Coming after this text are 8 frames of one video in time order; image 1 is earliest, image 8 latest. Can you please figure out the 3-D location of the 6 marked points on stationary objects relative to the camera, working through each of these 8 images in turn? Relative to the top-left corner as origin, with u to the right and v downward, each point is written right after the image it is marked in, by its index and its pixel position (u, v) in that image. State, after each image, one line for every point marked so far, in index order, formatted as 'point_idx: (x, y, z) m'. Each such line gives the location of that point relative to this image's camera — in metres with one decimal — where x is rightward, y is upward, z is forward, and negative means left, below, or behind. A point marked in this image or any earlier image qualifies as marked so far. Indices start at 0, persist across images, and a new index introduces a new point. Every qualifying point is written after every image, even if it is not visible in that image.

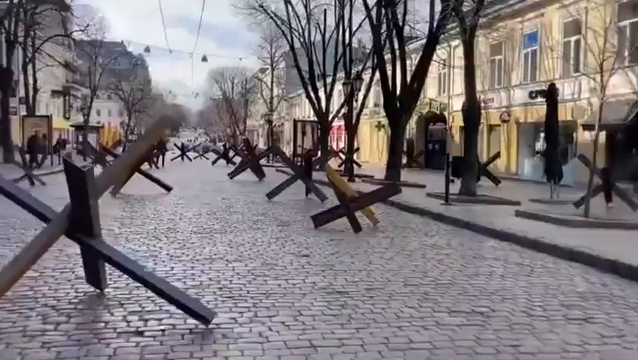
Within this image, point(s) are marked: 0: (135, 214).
0: (-4.7, -0.9, +14.6) m
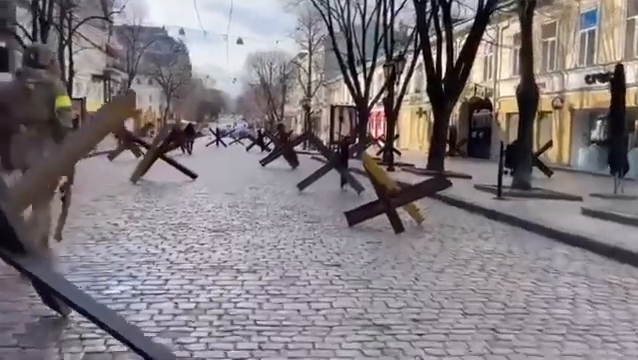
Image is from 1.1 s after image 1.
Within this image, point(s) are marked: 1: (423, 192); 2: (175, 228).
0: (-3.9, -0.6, +13.2) m
1: (+2.0, -0.2, +11.3) m
2: (-2.6, -0.9, +10.2) m
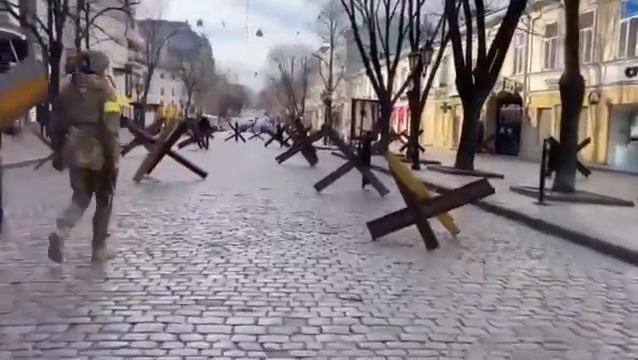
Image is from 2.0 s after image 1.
0: (-3.5, -0.6, +11.7) m
1: (+2.3, -0.3, +9.5) m
2: (-2.3, -0.9, +8.7) m
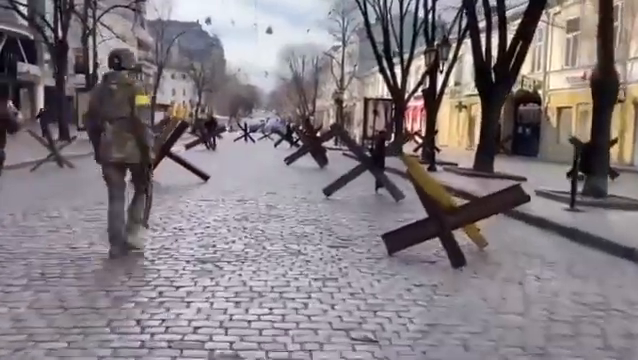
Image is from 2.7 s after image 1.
0: (-3.3, -0.7, +10.5) m
1: (+2.5, -0.4, +8.3) m
2: (-2.2, -1.0, +7.5) m
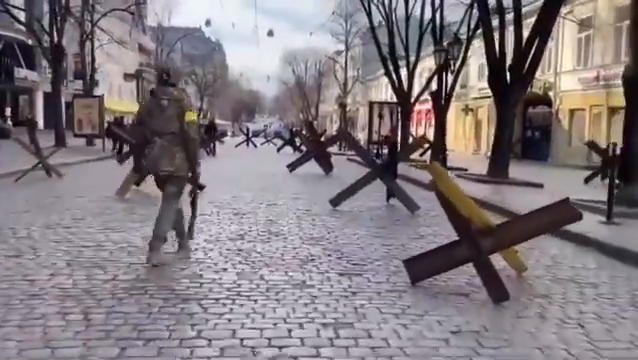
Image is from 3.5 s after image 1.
0: (-3.2, -0.9, +9.1) m
1: (+2.6, -0.6, +6.9) m
2: (-2.1, -1.2, +6.1) m
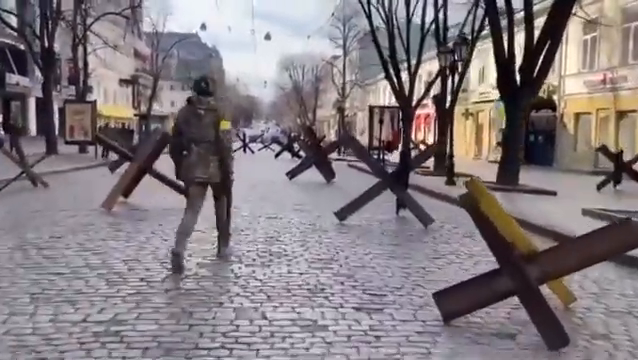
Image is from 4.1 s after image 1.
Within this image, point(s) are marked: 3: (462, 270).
0: (-3.1, -1.1, +8.0) m
1: (+2.7, -0.7, +5.7) m
2: (-2.0, -1.4, +4.9) m
3: (+2.1, -1.3, +8.4) m
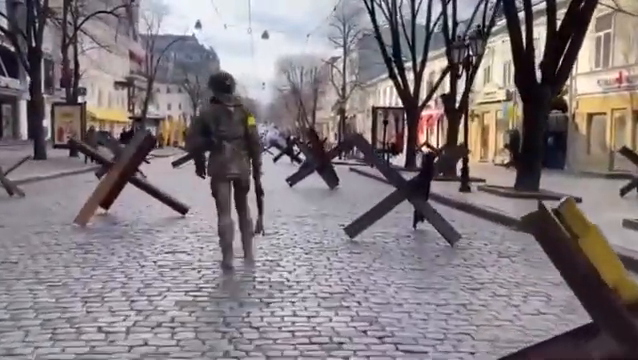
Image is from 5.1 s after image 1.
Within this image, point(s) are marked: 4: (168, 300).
0: (-3.0, -1.3, +6.2) m
1: (+2.9, -0.9, +4.0) m
2: (-1.8, -1.5, +3.2) m
3: (+2.2, -1.5, +6.6) m
4: (-1.7, -1.3, +6.3) m
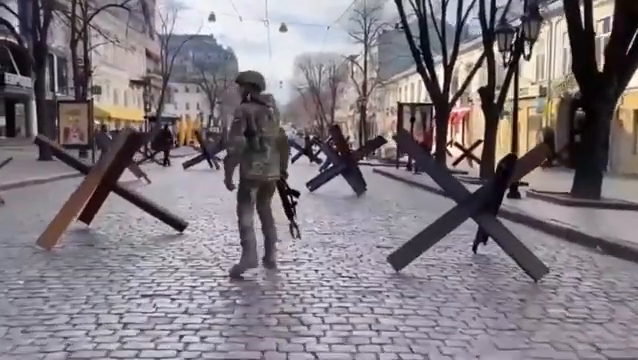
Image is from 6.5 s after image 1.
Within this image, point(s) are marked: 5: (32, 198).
0: (-2.6, -1.5, +3.6) m
1: (+3.1, -1.0, +1.2) m
2: (-1.6, -1.7, +0.6) m
3: (+2.6, -1.6, +3.9) m
4: (-1.3, -1.5, +3.7) m
5: (-8.3, -0.5, +16.6) m
